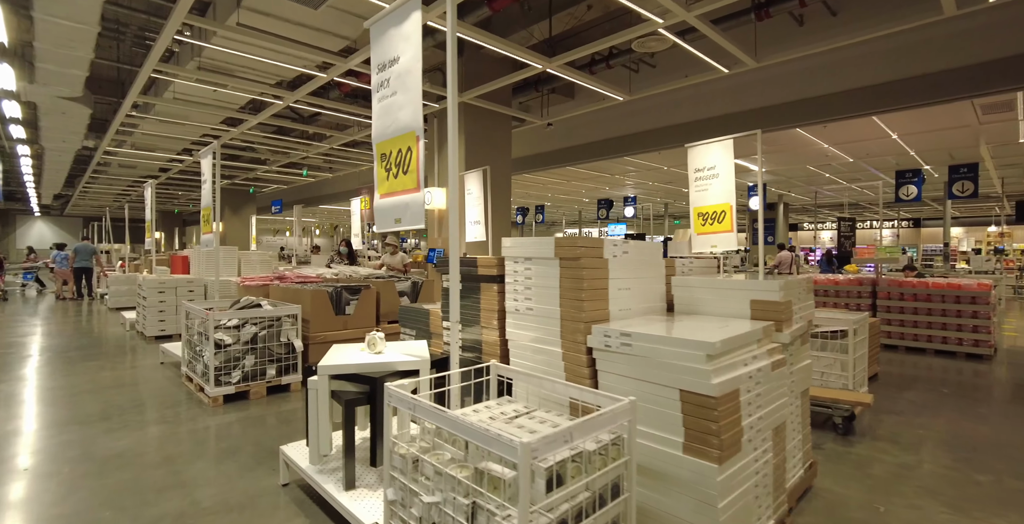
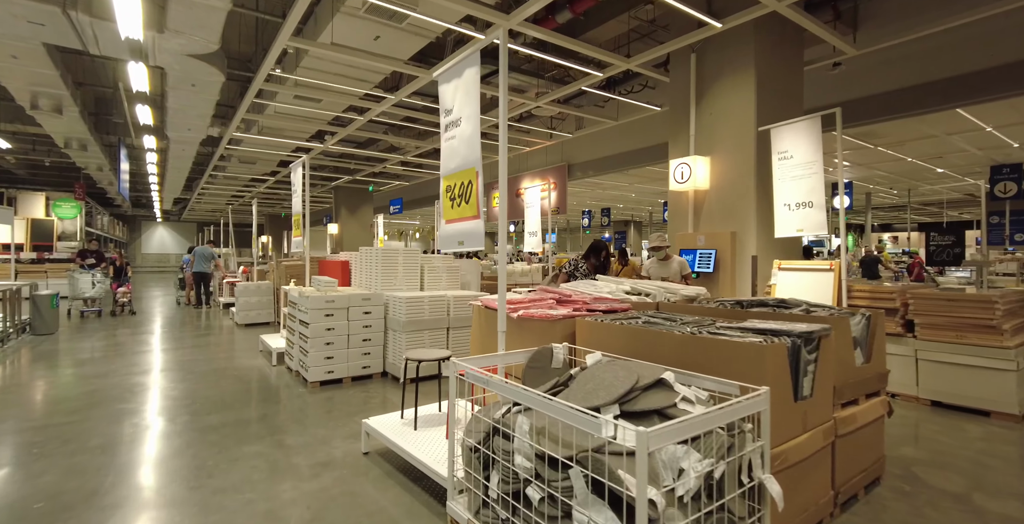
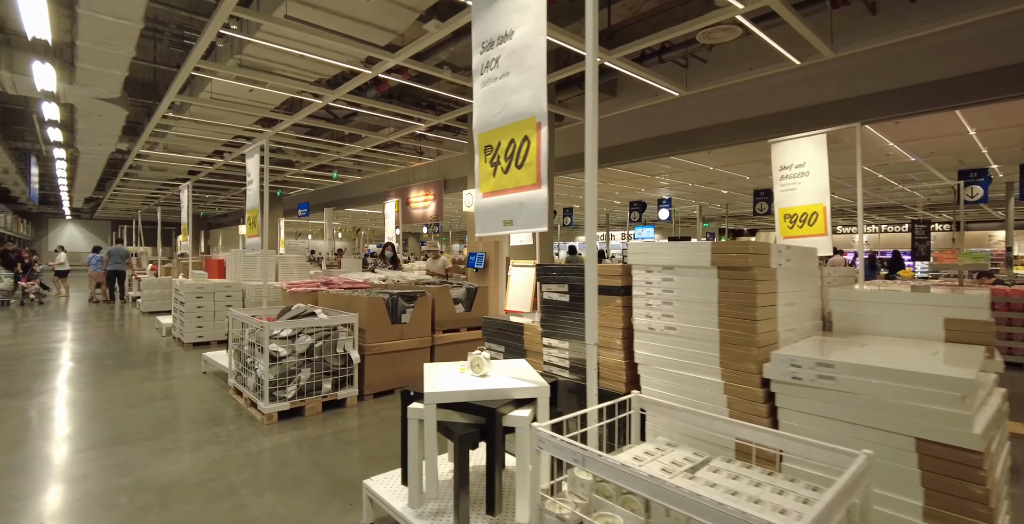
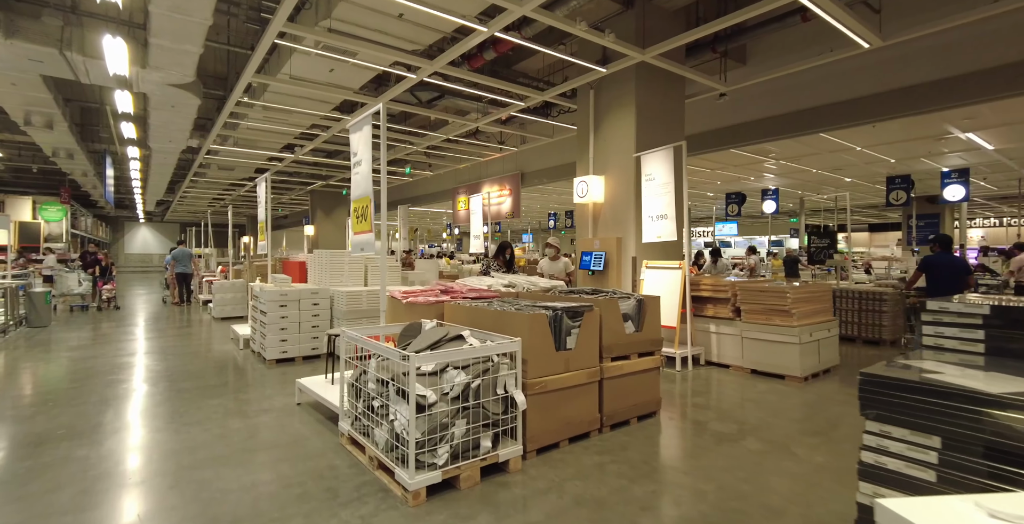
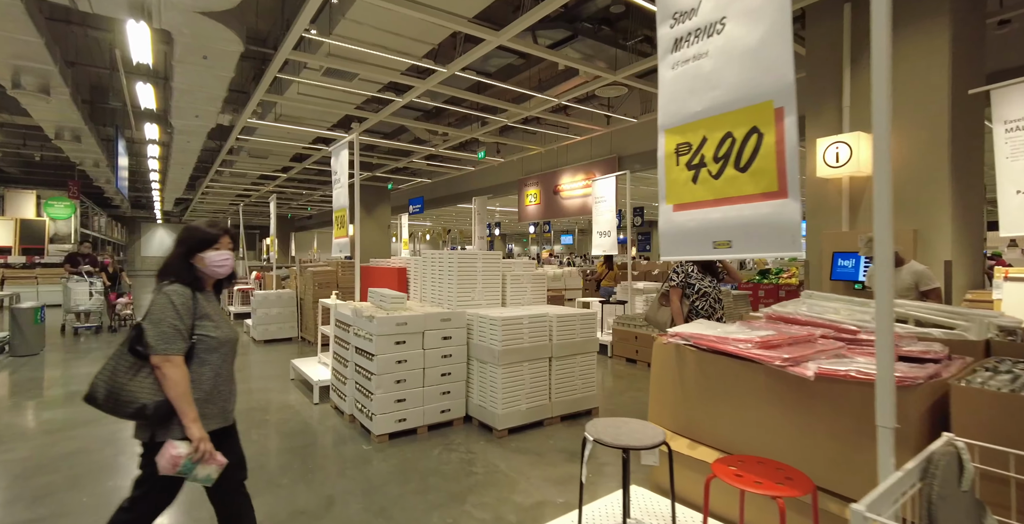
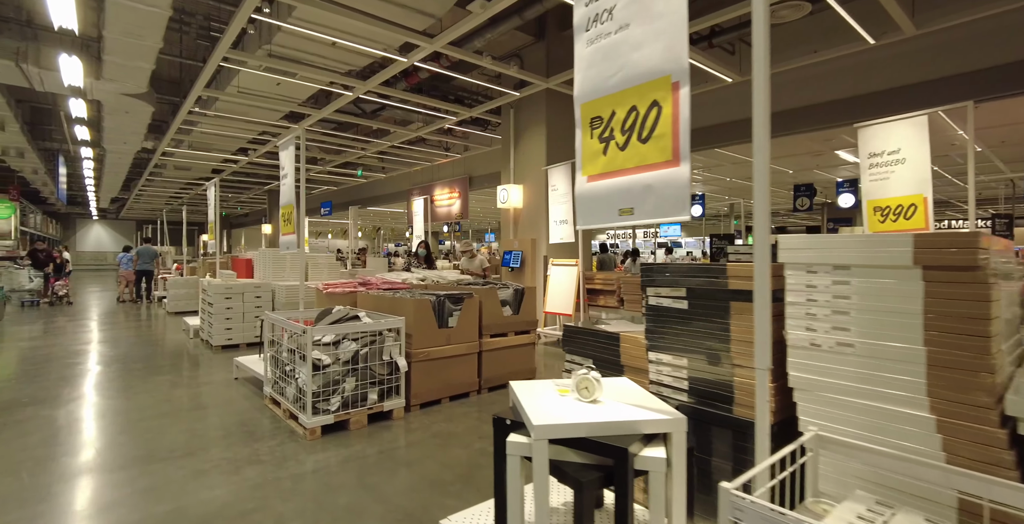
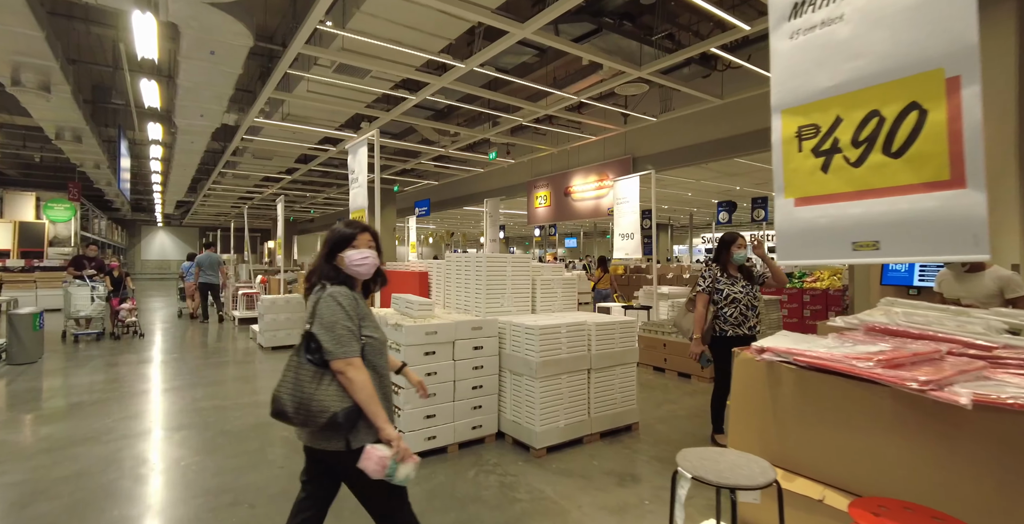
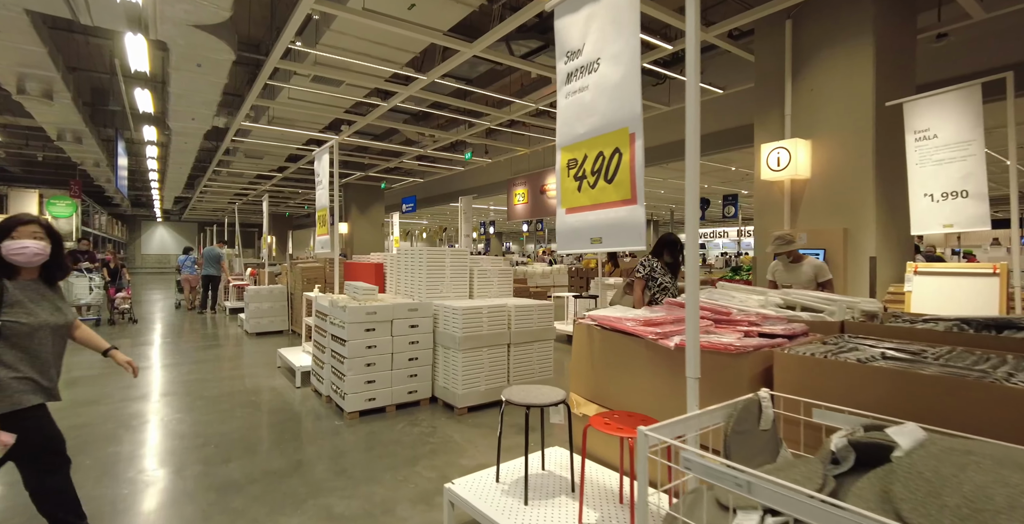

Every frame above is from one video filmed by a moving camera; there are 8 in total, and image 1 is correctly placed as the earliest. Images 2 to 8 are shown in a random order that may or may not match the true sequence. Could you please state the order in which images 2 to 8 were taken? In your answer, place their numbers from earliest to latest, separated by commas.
3, 6, 4, 2, 8, 5, 7
